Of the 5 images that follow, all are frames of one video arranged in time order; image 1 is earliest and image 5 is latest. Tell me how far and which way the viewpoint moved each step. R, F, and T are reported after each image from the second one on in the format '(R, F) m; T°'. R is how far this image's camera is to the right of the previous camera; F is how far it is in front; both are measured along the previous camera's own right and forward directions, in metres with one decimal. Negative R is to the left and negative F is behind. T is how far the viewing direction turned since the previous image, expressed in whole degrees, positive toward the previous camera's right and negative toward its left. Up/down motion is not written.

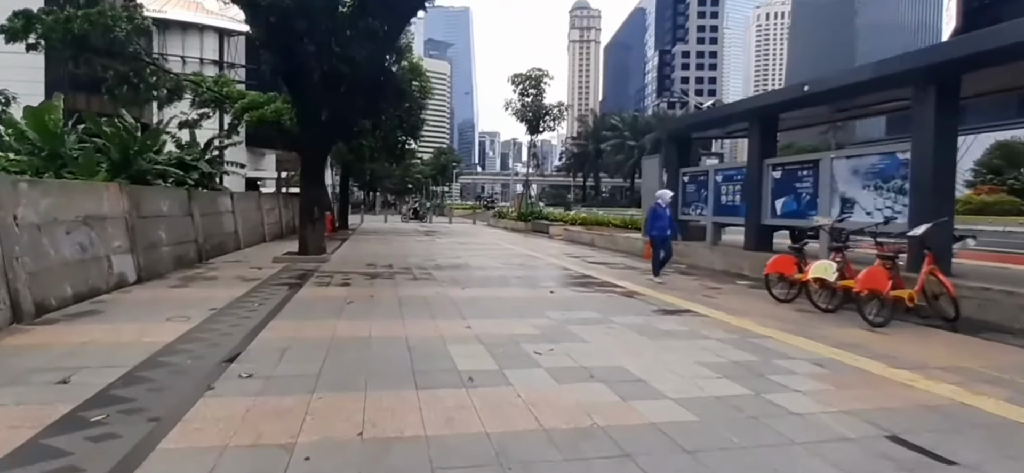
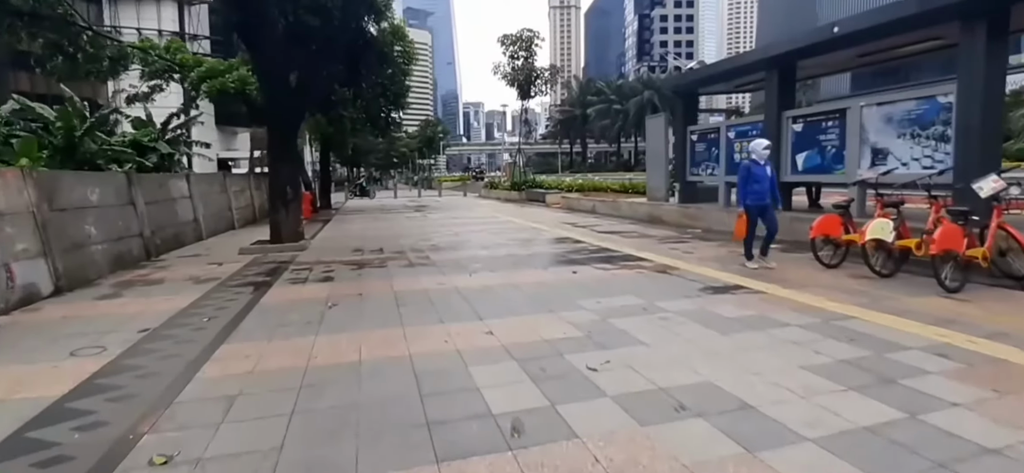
(-0.5, +1.8) m; +2°
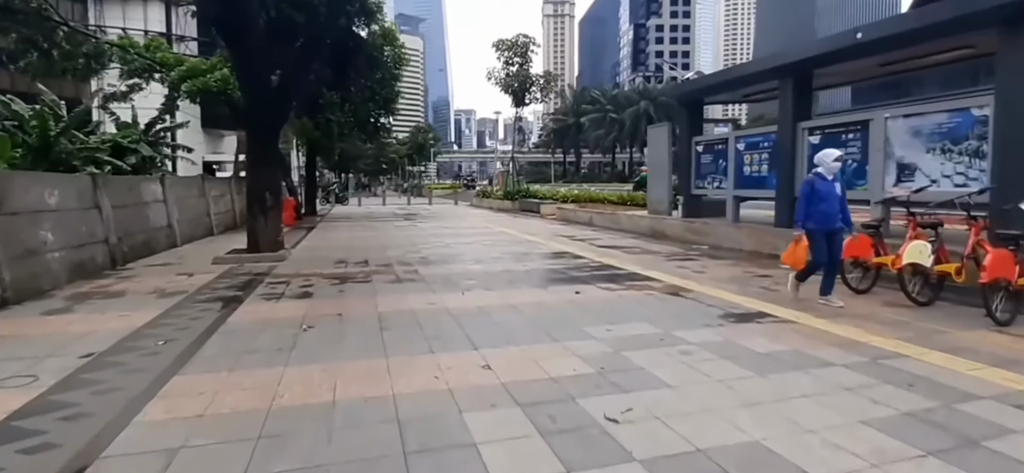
(-0.1, +0.8) m; +1°
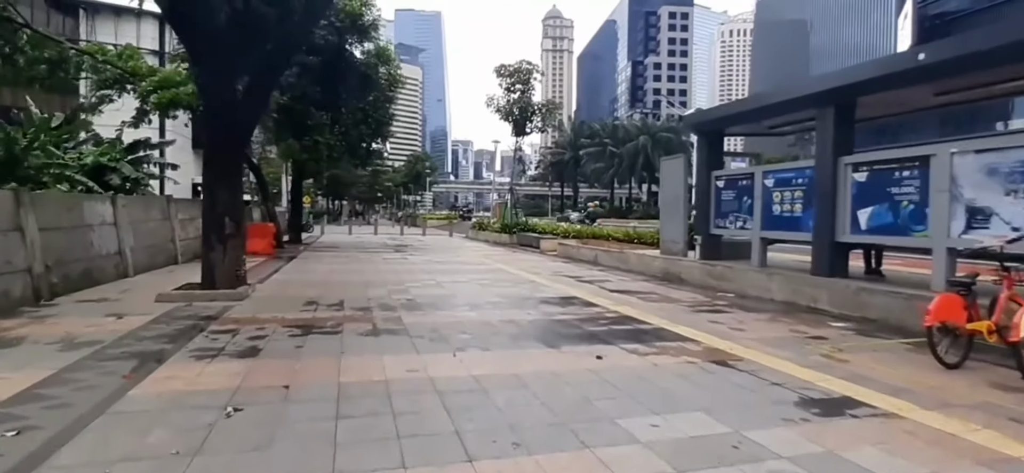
(-0.2, +1.7) m; +1°
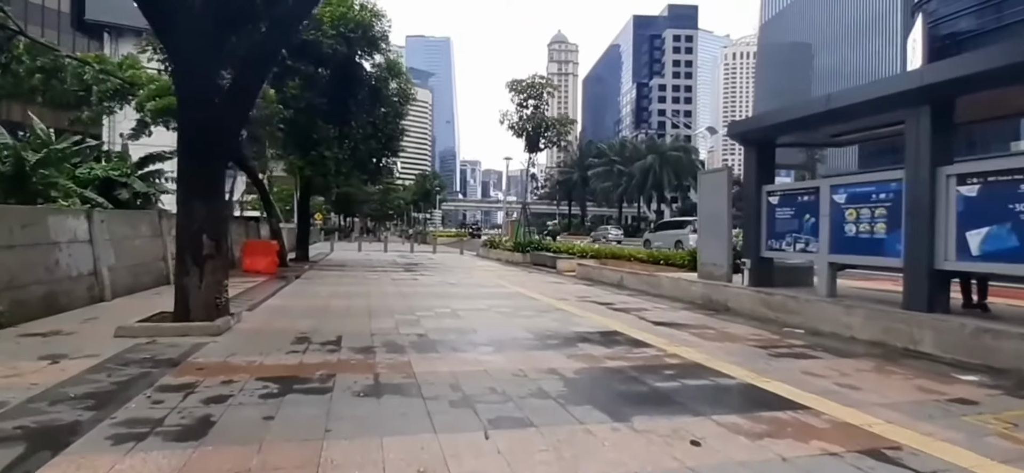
(-0.5, +1.9) m; -1°
